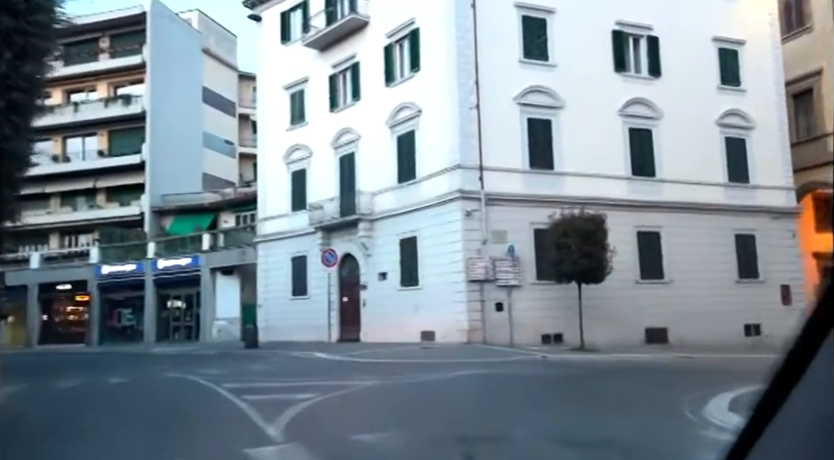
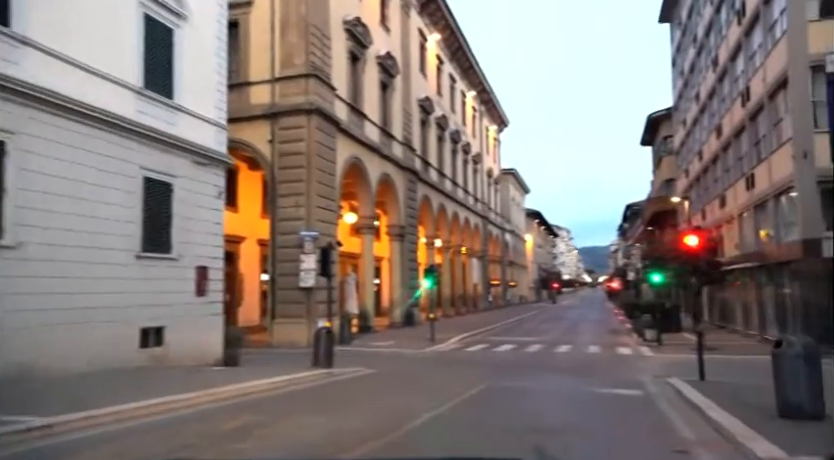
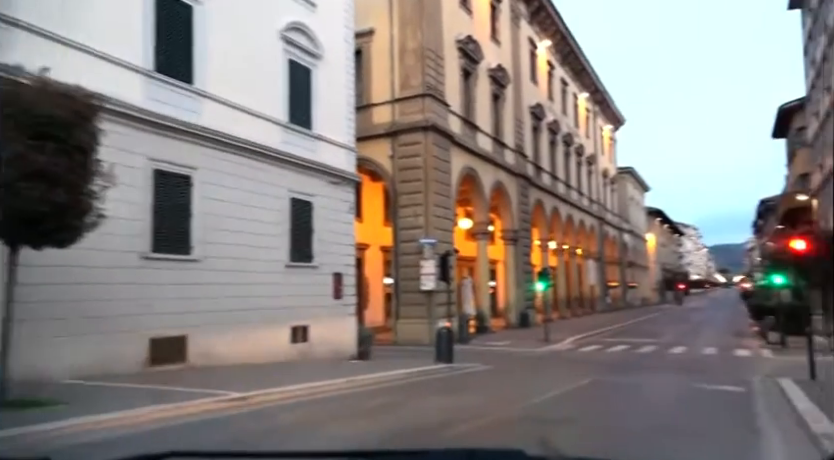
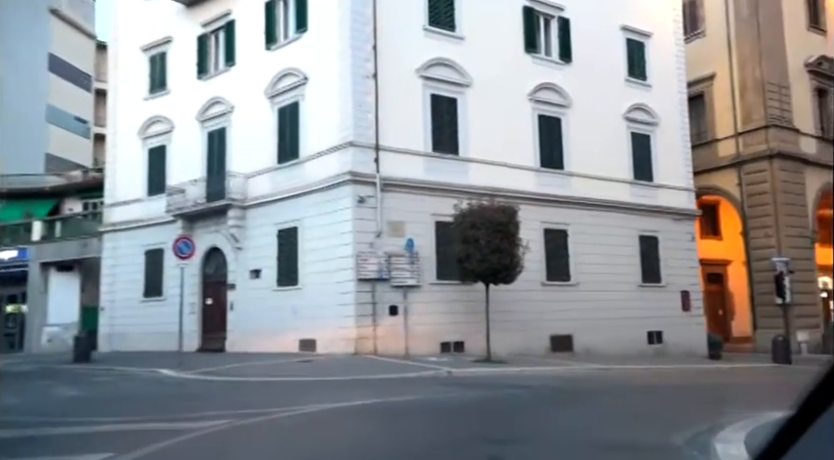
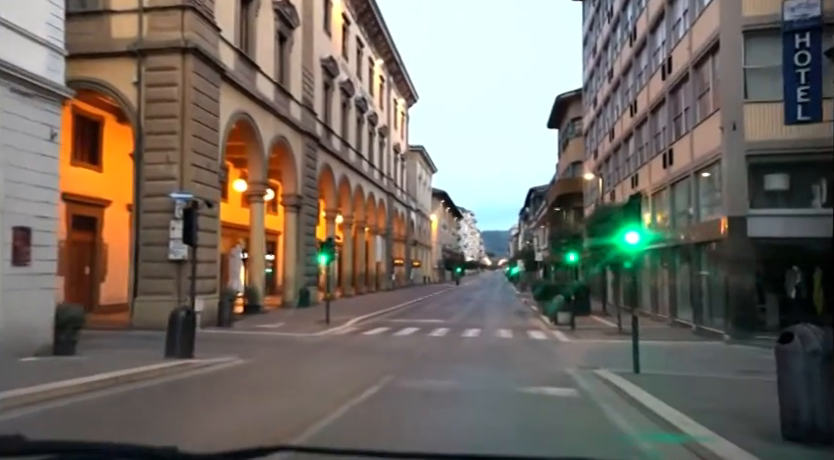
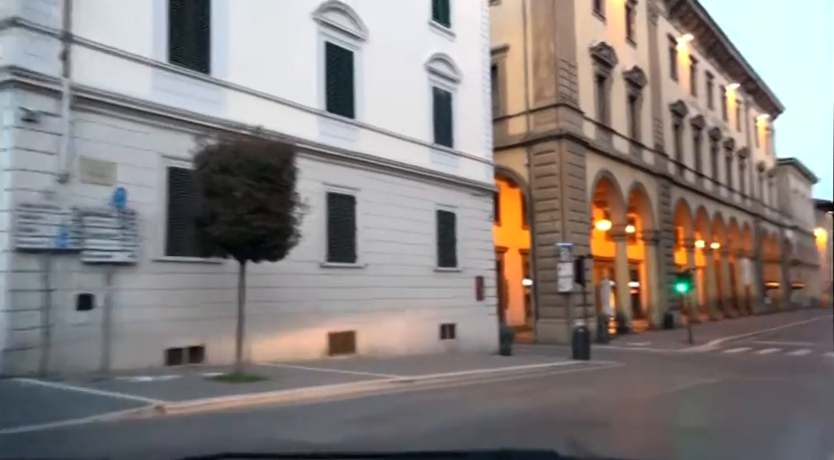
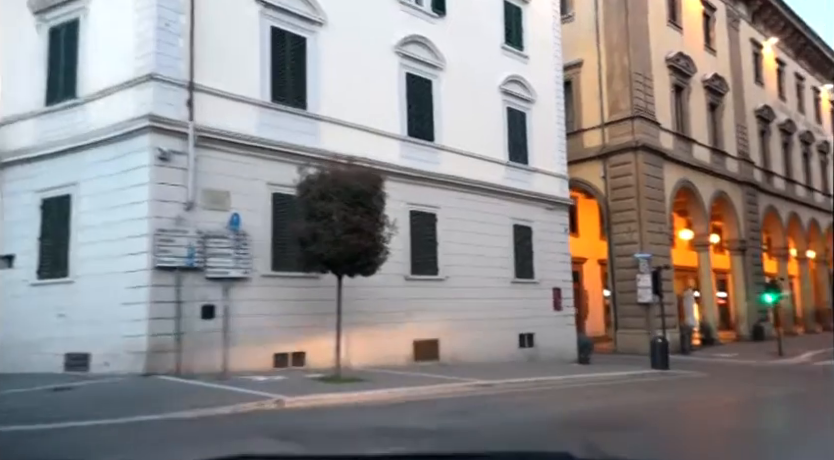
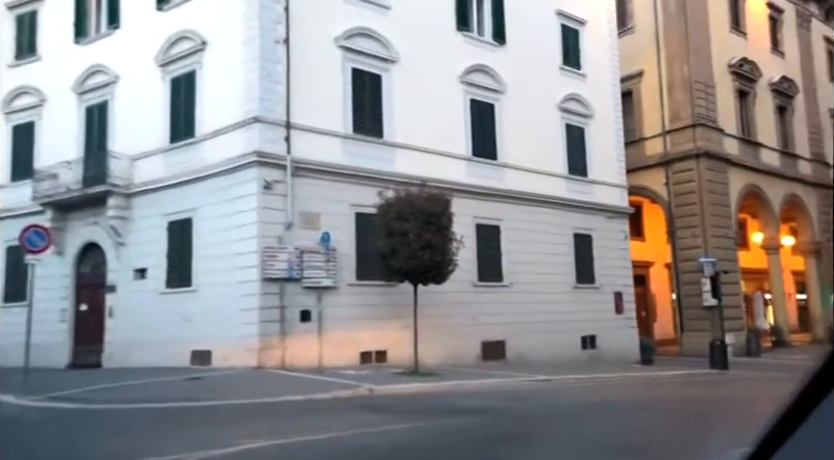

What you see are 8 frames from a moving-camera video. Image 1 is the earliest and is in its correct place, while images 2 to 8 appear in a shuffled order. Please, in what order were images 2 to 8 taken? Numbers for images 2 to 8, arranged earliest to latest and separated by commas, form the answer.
4, 8, 7, 6, 3, 2, 5
